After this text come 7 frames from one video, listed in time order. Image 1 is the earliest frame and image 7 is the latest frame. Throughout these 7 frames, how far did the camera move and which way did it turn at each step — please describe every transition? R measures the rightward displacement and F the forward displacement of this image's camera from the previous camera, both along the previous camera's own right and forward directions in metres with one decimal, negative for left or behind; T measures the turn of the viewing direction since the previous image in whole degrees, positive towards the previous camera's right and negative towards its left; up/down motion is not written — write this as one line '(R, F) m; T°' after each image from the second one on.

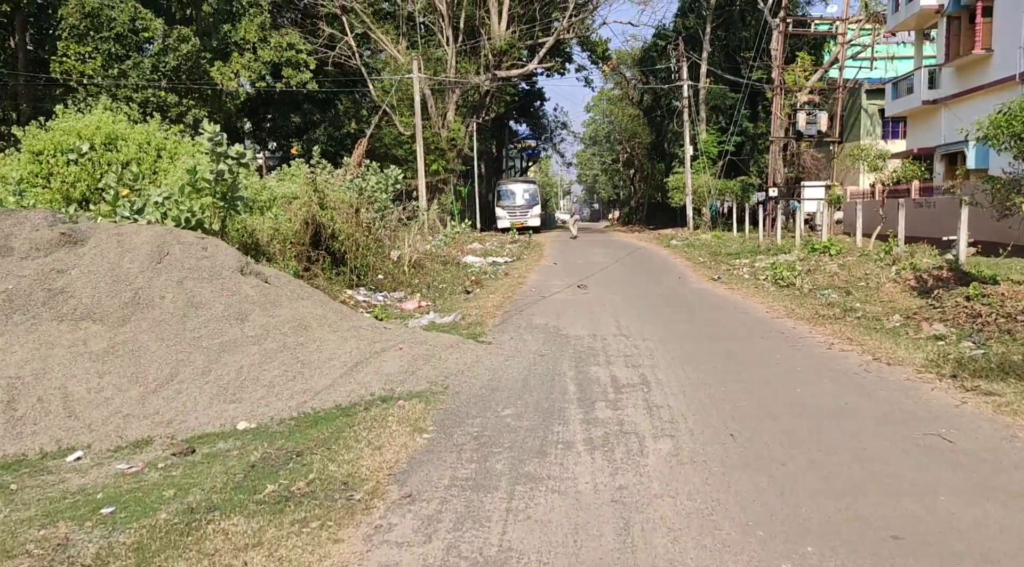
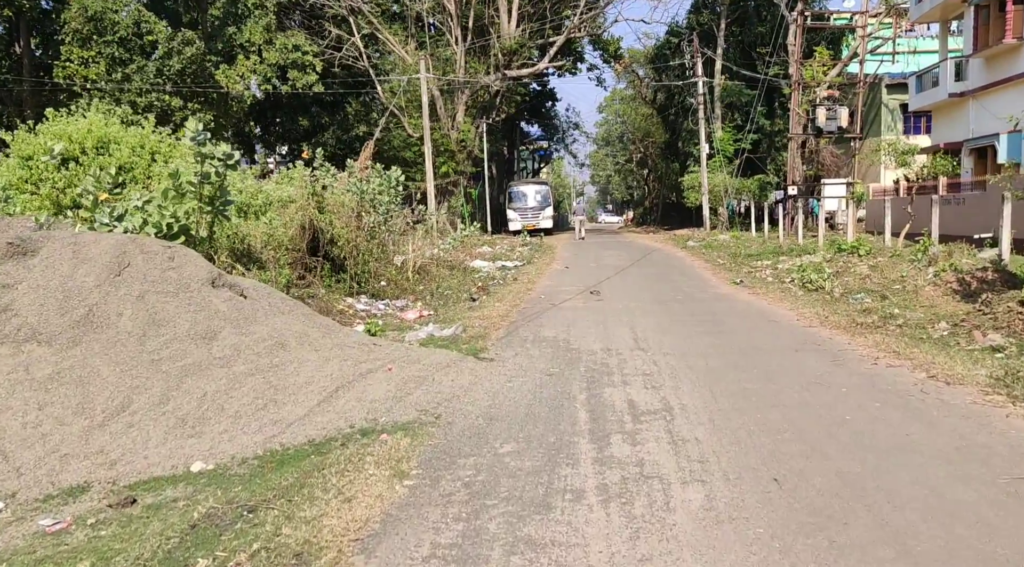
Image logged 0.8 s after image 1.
(+0.1, +0.8) m; -1°
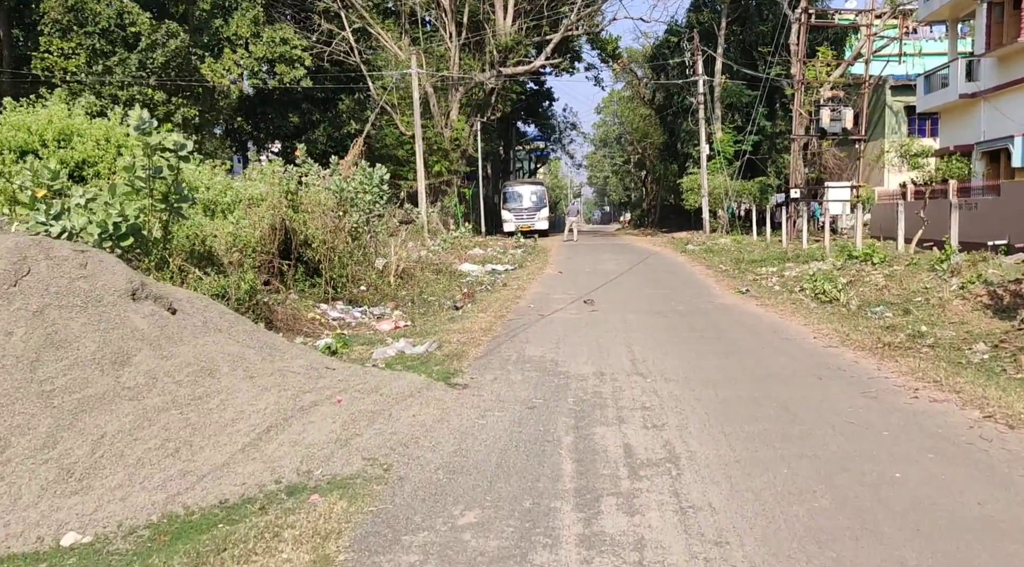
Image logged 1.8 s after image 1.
(+0.1, +1.1) m; 0°
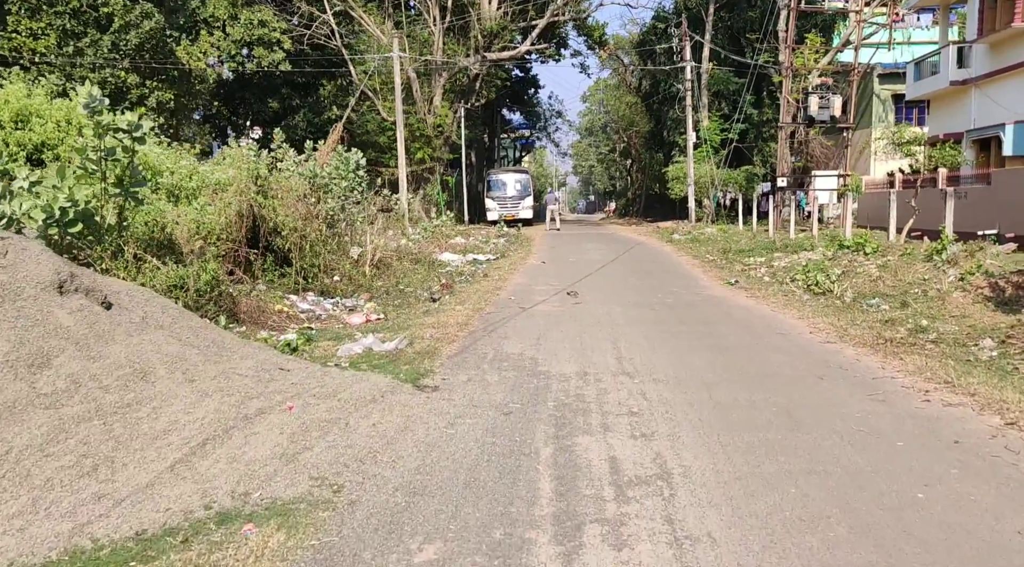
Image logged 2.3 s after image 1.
(+0.1, +0.6) m; +1°
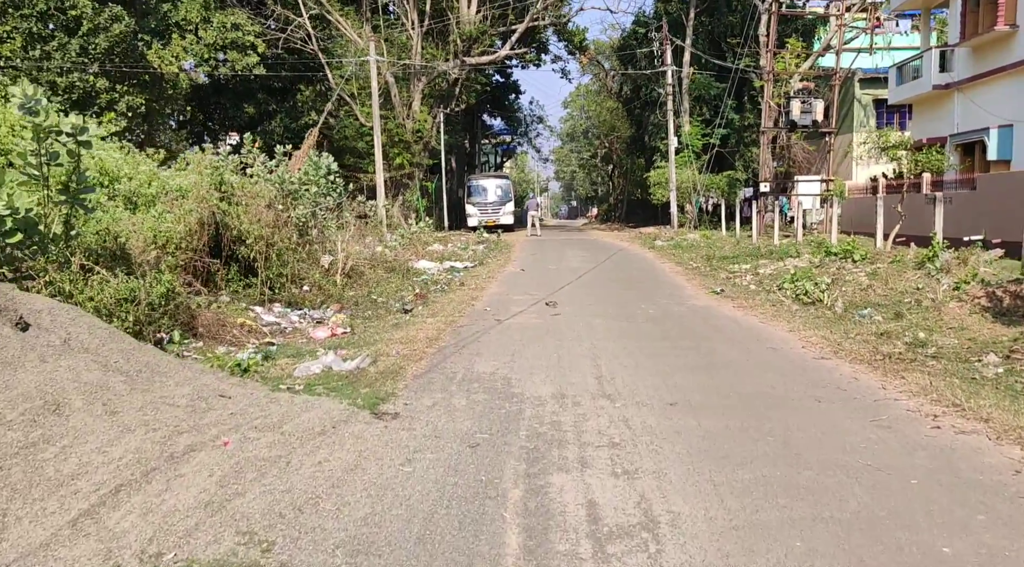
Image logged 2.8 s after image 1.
(+0.1, +0.5) m; +1°
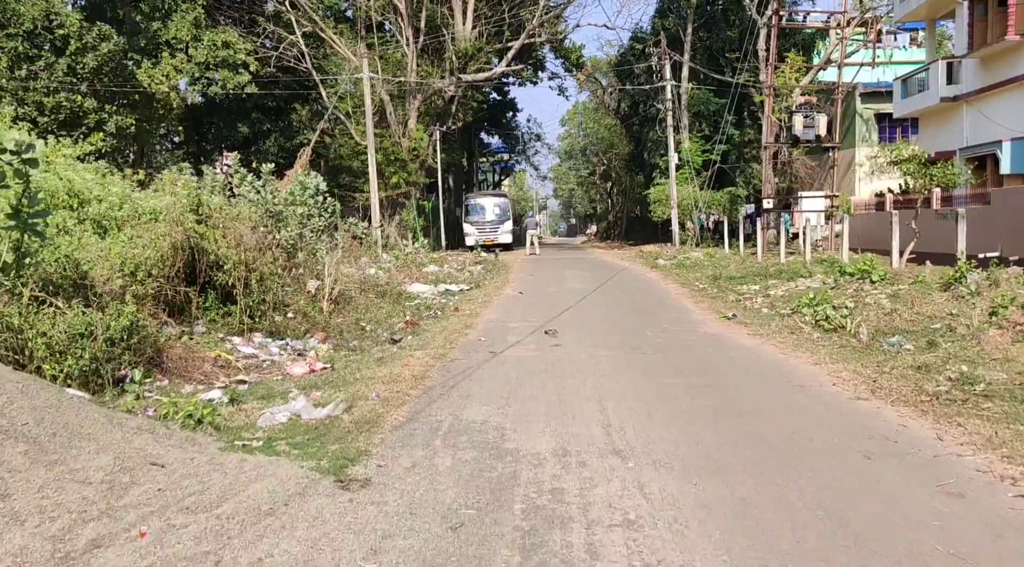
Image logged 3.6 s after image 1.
(0.0, +0.9) m; 0°
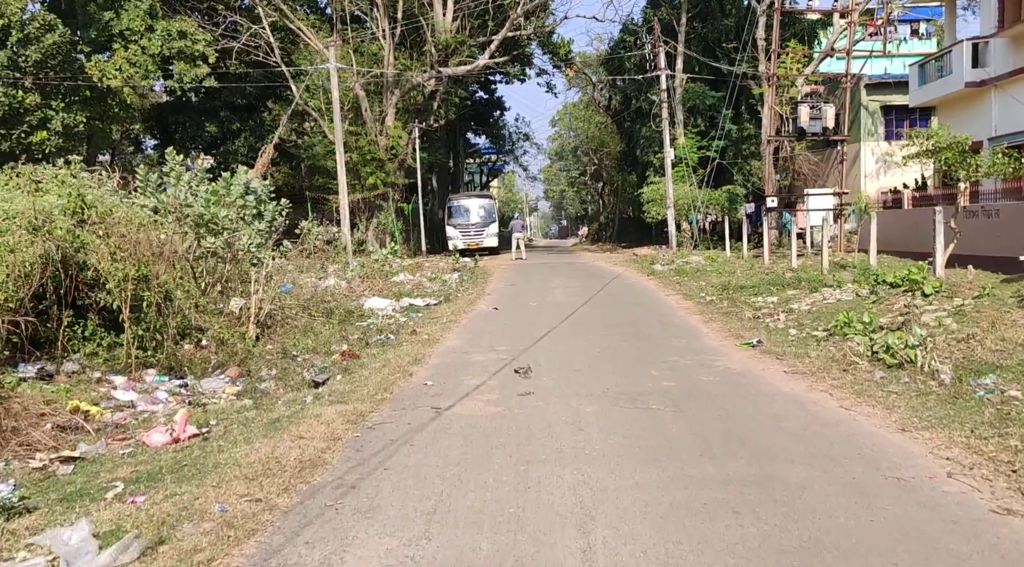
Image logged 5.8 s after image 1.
(+0.3, +2.5) m; 0°
